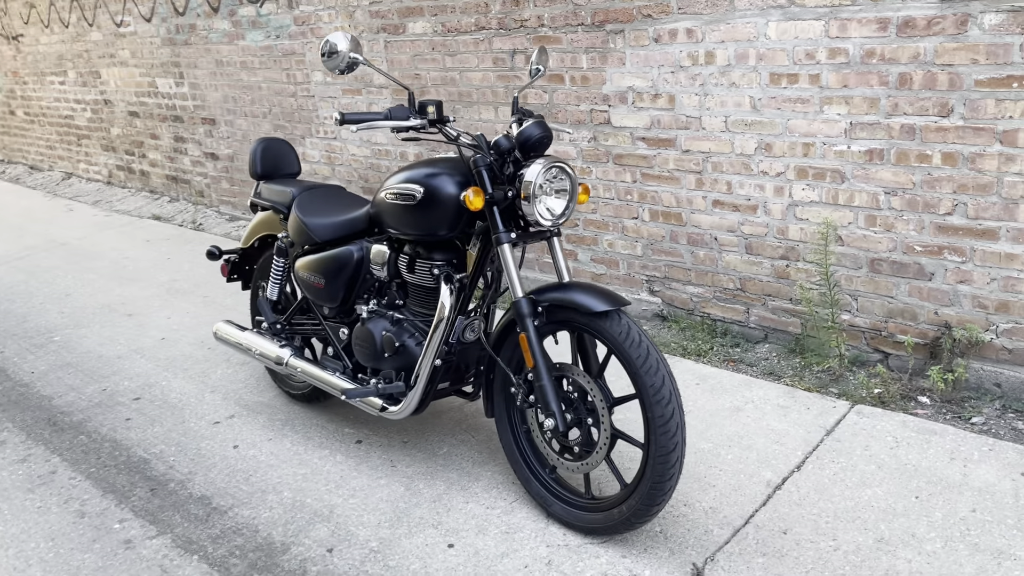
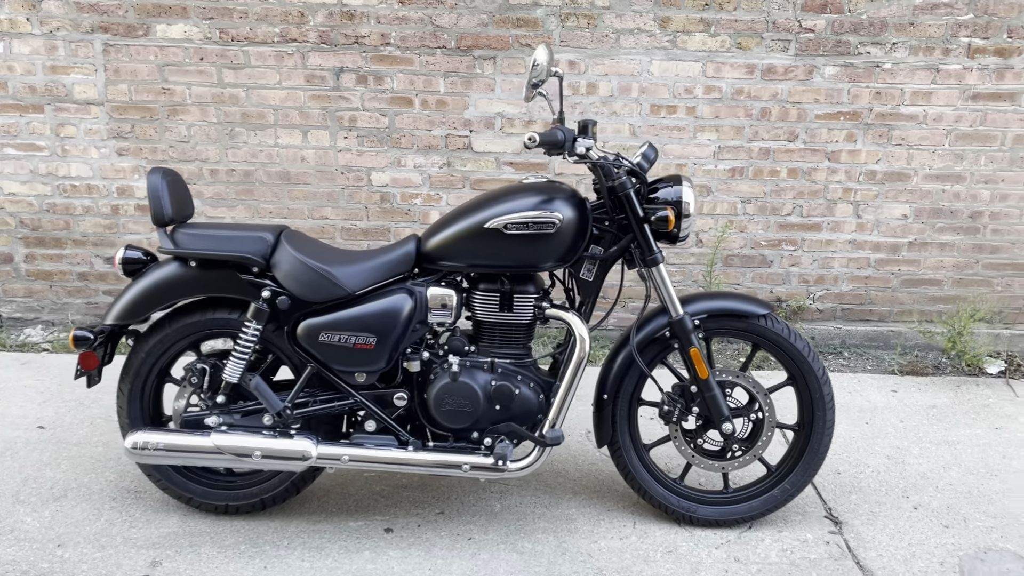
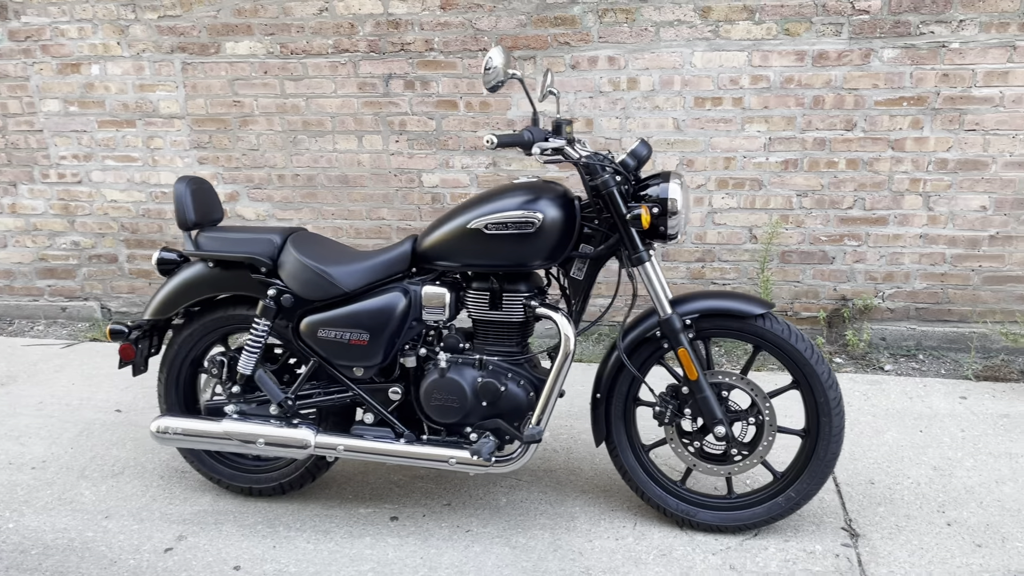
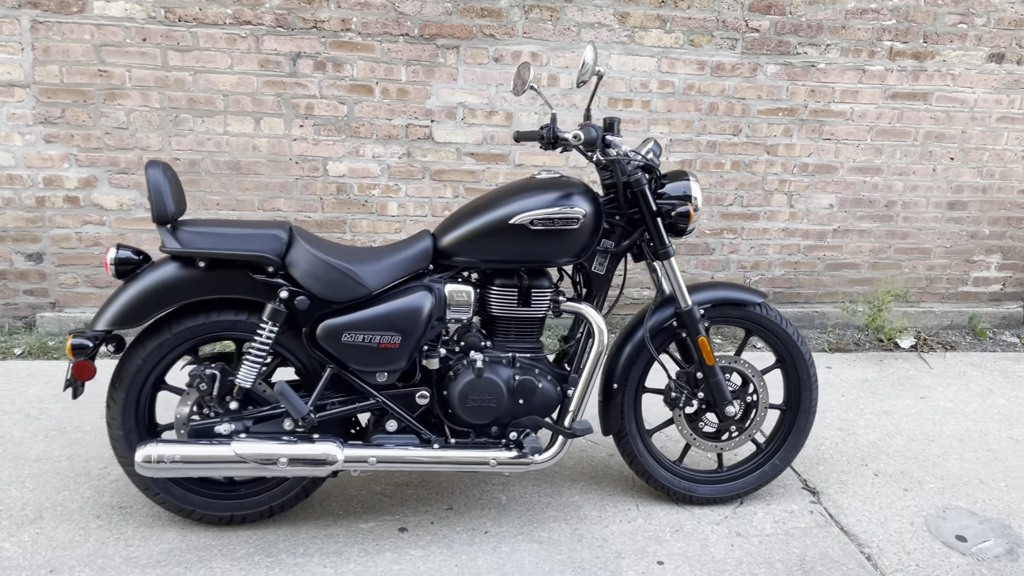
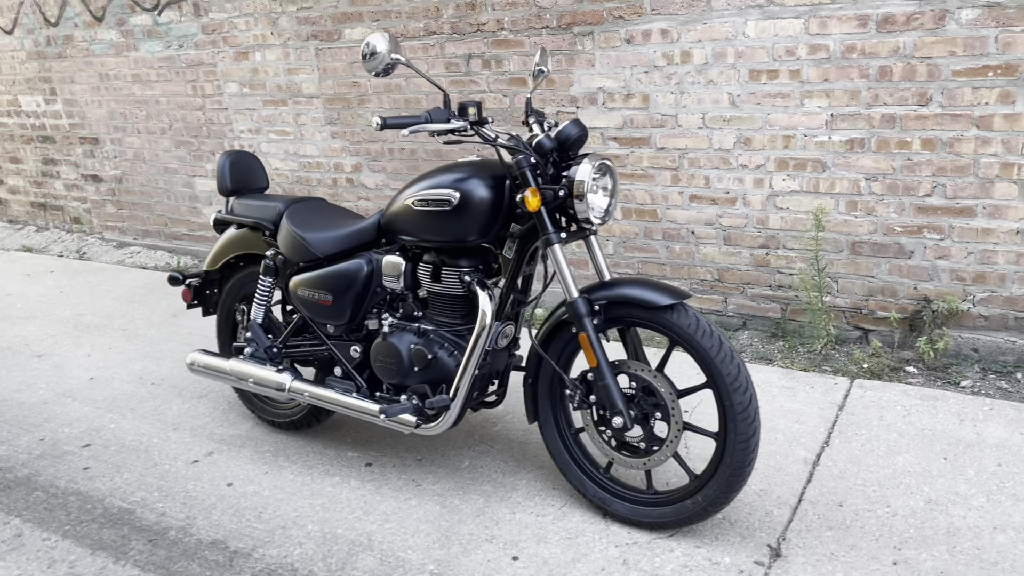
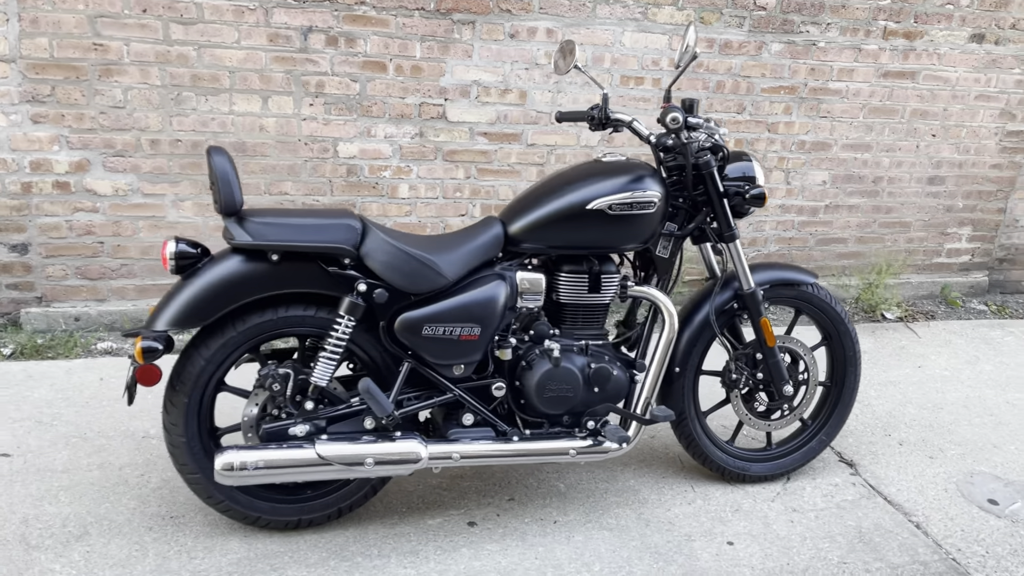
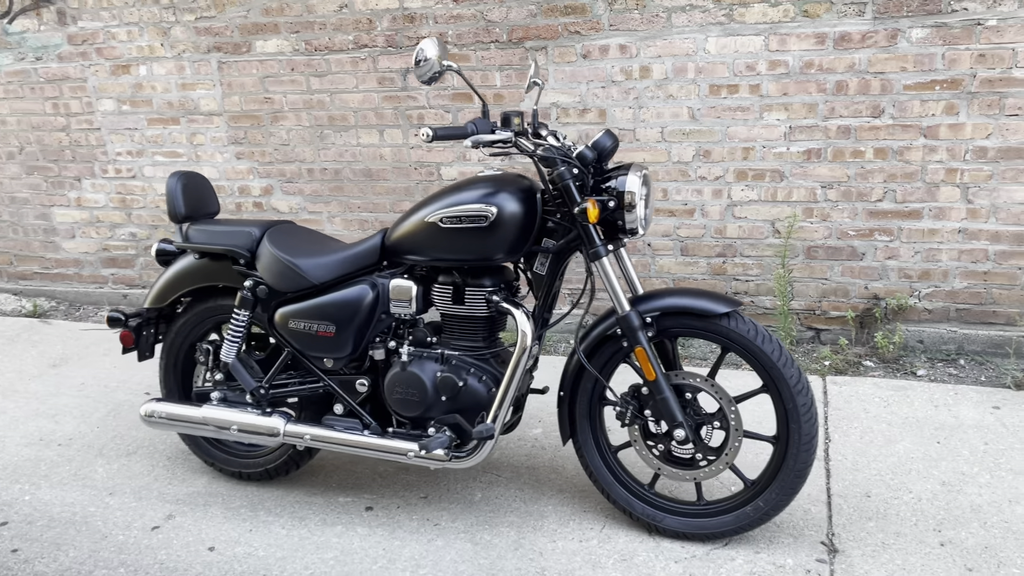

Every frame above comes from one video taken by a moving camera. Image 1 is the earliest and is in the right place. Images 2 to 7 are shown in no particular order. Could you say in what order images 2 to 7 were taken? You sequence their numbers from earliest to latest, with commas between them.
5, 7, 3, 2, 4, 6
